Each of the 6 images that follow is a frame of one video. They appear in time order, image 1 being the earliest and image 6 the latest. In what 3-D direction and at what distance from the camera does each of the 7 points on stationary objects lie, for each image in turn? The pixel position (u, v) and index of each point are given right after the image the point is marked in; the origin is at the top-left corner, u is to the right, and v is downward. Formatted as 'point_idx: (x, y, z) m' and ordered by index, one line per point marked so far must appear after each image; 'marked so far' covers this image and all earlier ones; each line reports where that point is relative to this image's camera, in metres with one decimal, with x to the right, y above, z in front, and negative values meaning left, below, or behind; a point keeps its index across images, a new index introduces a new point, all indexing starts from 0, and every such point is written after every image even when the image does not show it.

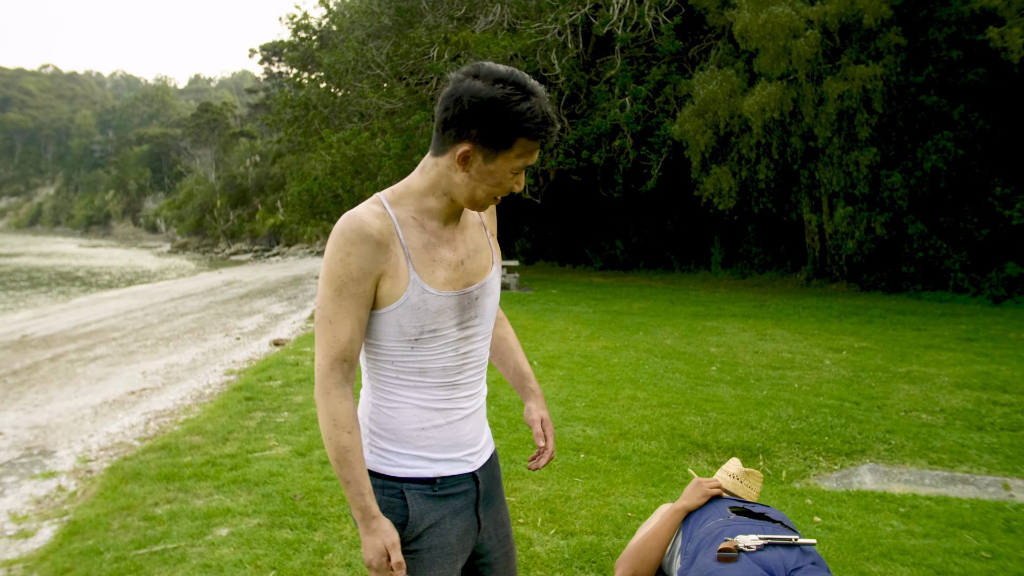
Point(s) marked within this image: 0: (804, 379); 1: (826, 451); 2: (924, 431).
0: (+2.3, -0.7, +8.1) m
1: (+1.7, -0.9, +5.6) m
2: (+2.5, -0.9, +6.2) m
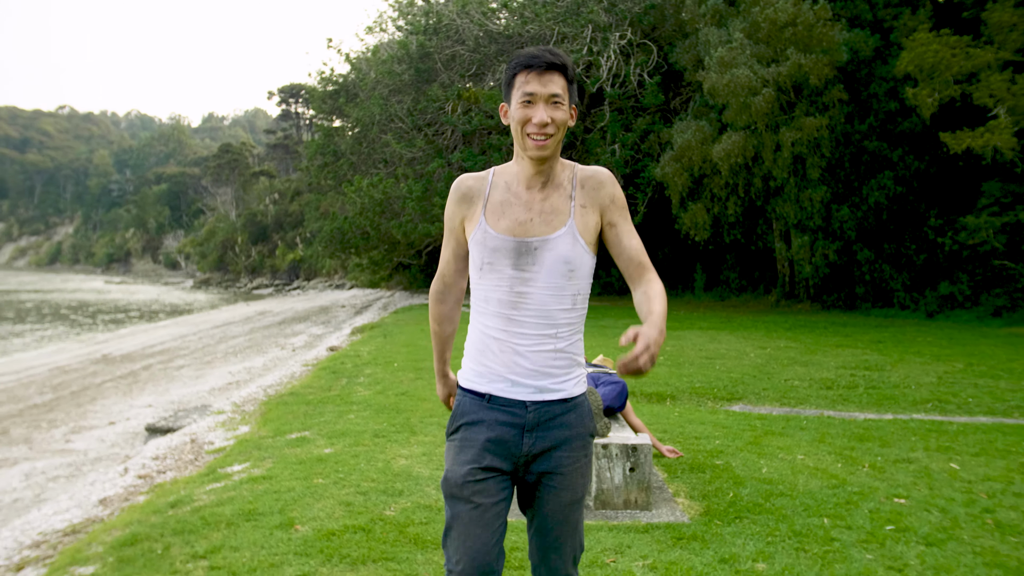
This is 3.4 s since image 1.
0: (+2.3, -0.8, +11.1) m
1: (+1.7, -0.9, +8.6) m
2: (+2.5, -0.9, +9.2) m
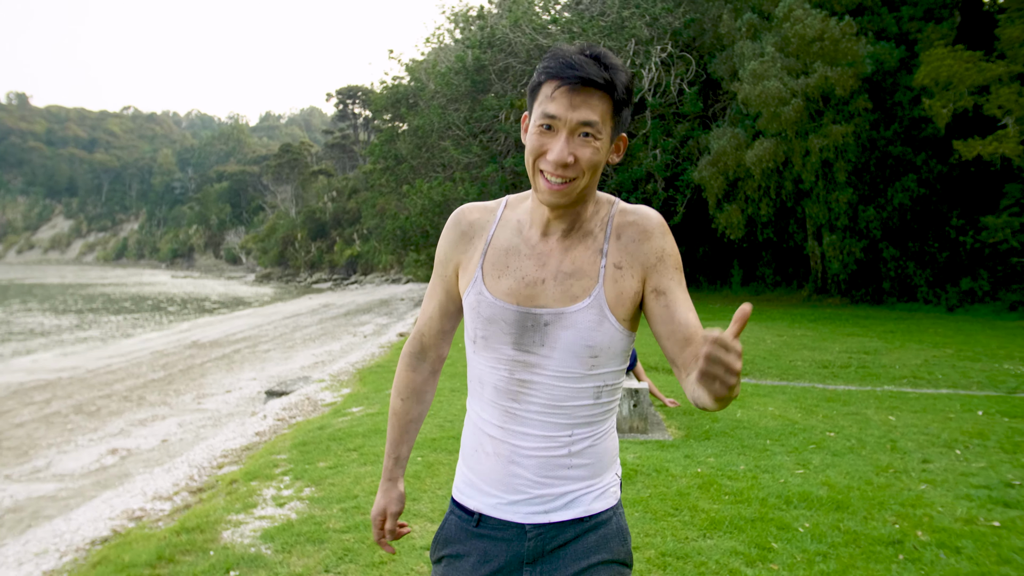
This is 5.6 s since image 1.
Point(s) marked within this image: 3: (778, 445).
0: (+2.9, -0.7, +12.8) m
1: (+2.1, -0.8, +10.3) m
2: (+2.9, -0.8, +10.9) m
3: (+1.4, -0.9, +5.7) m
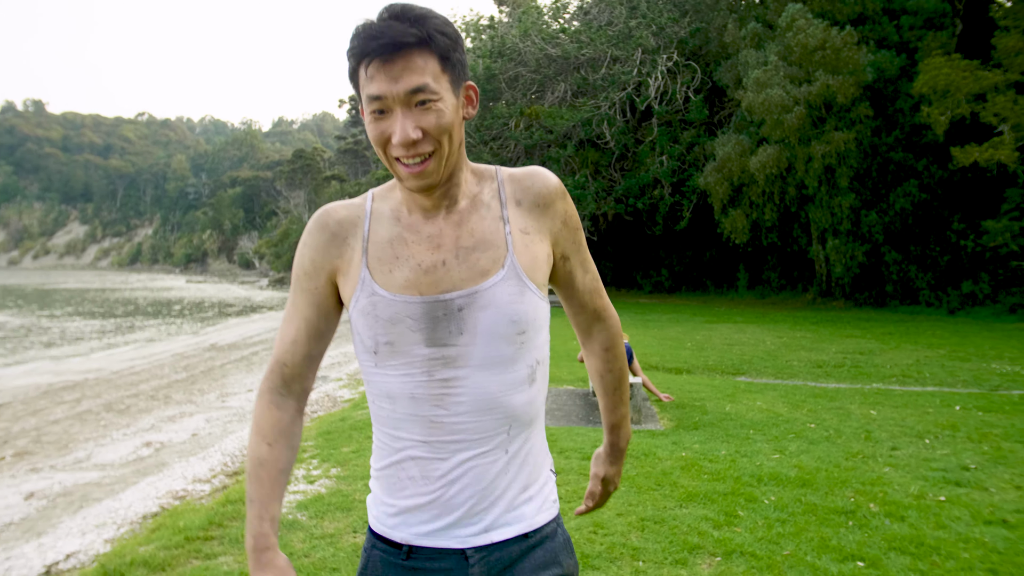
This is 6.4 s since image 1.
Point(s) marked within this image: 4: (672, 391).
0: (+3.0, -0.8, +13.3) m
1: (+2.2, -0.9, +10.8) m
2: (+3.0, -0.9, +11.4) m
3: (+1.5, -0.9, +6.2) m
4: (+1.3, -0.8, +8.2) m
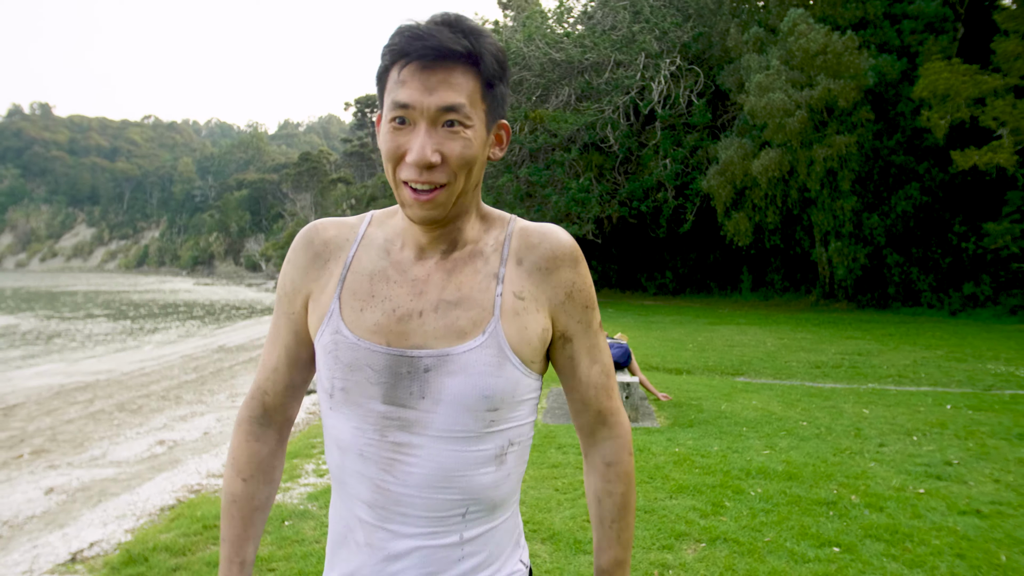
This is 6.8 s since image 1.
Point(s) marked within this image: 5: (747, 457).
0: (+3.0, -0.8, +13.5) m
1: (+2.3, -0.9, +11.1) m
2: (+3.1, -0.9, +11.6) m
3: (+1.5, -0.9, +6.4) m
4: (+1.3, -0.8, +8.4) m
5: (+1.2, -0.9, +5.4) m
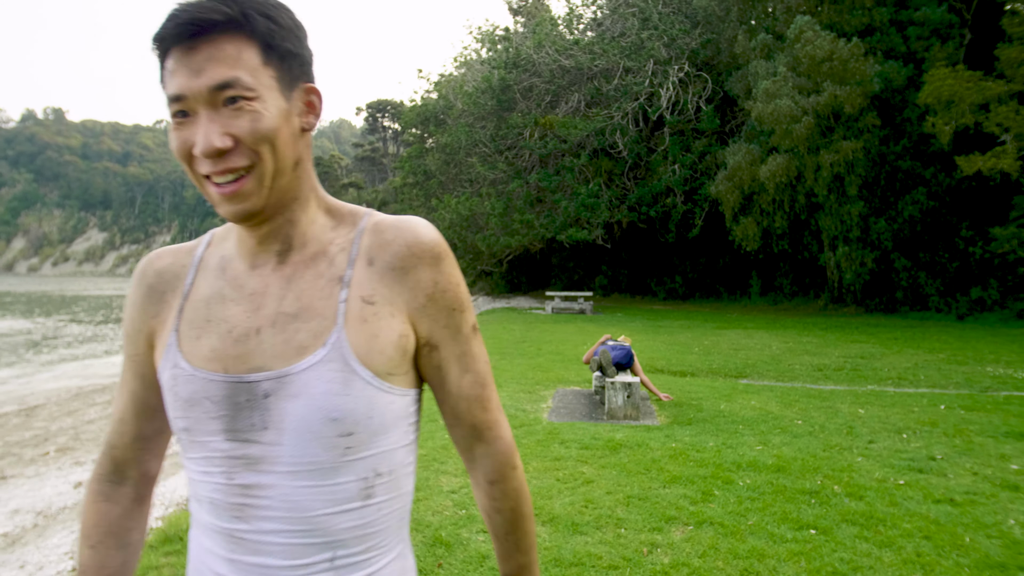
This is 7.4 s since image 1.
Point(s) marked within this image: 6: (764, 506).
0: (+3.1, -0.9, +13.8) m
1: (+2.4, -0.9, +11.3) m
2: (+3.2, -0.9, +11.9) m
3: (+1.5, -0.9, +6.7) m
4: (+1.4, -0.9, +8.7) m
5: (+1.3, -0.9, +5.7) m
6: (+1.0, -0.9, +4.3) m
